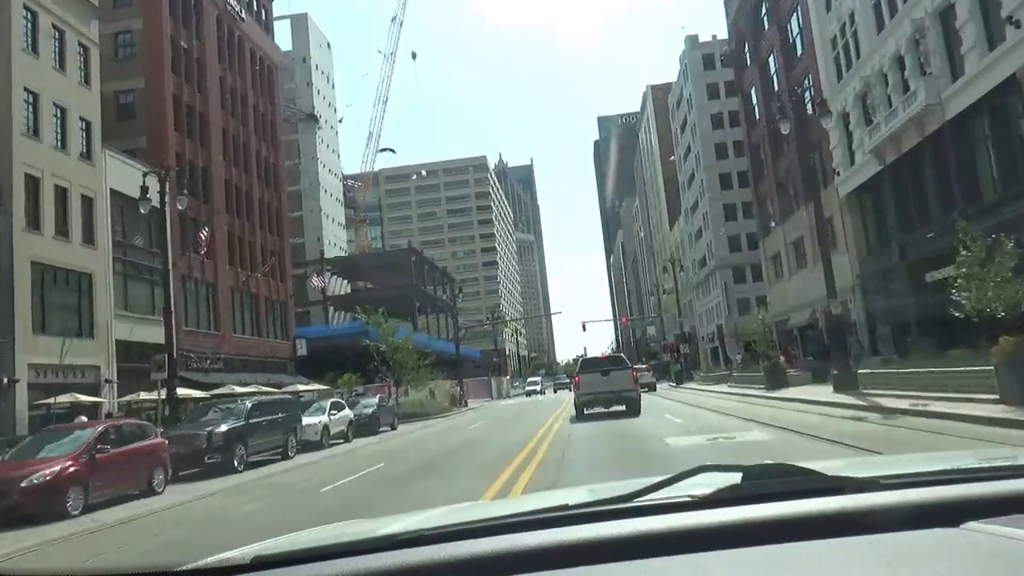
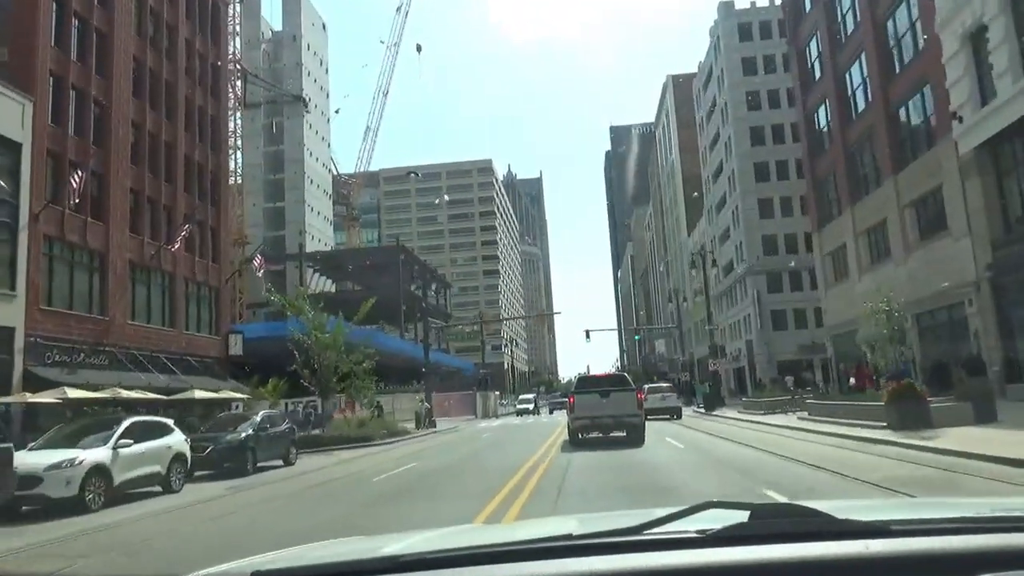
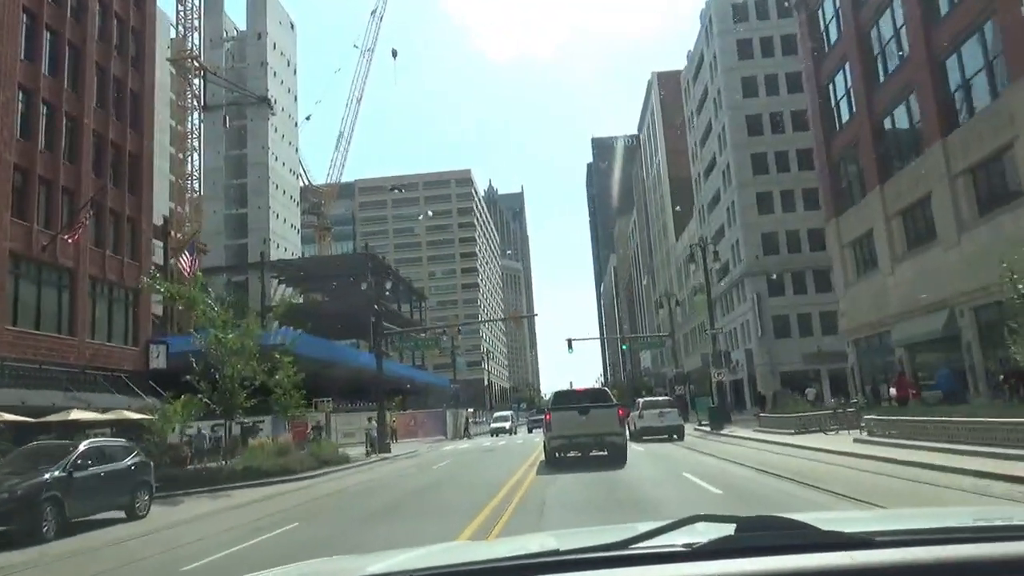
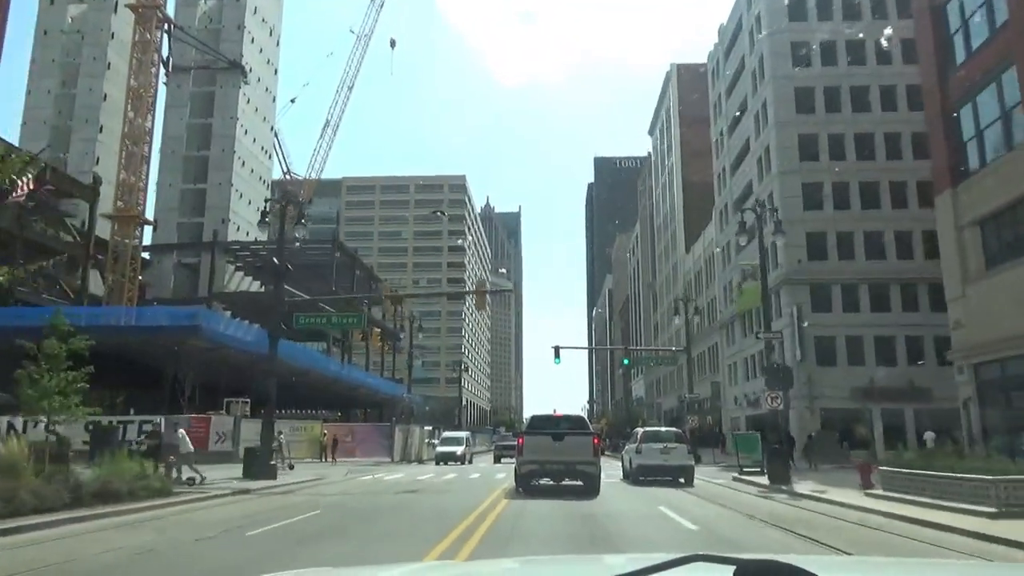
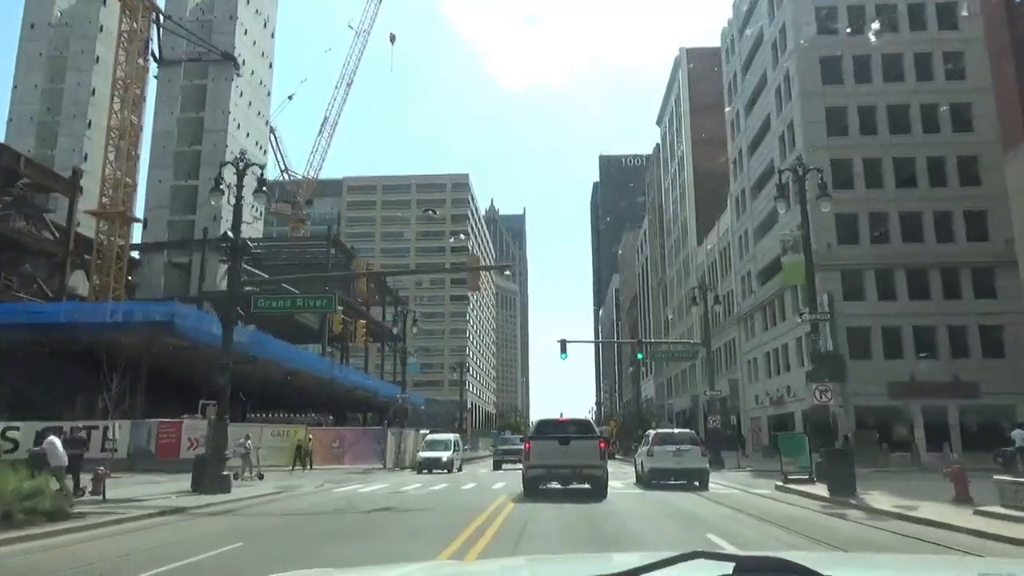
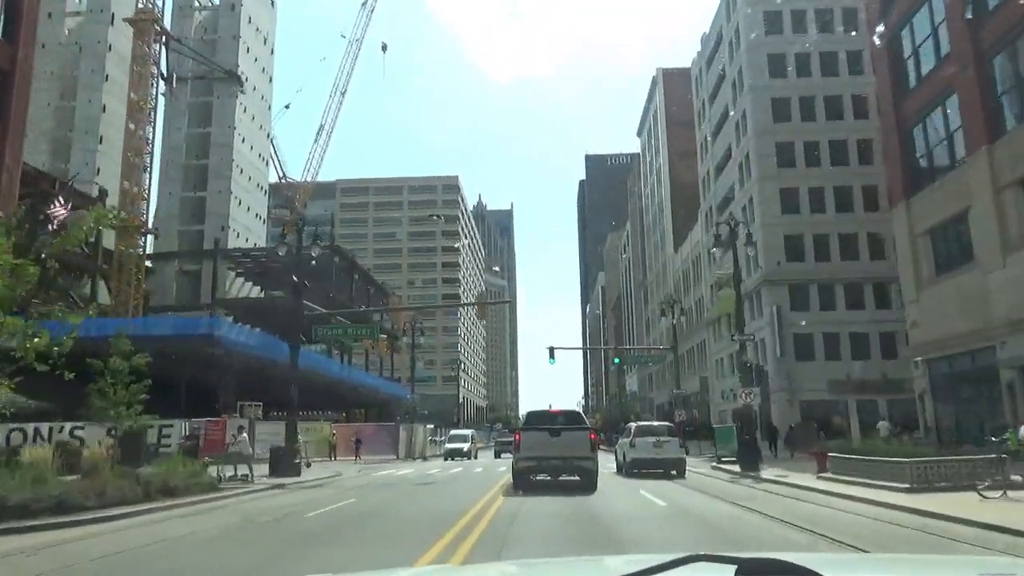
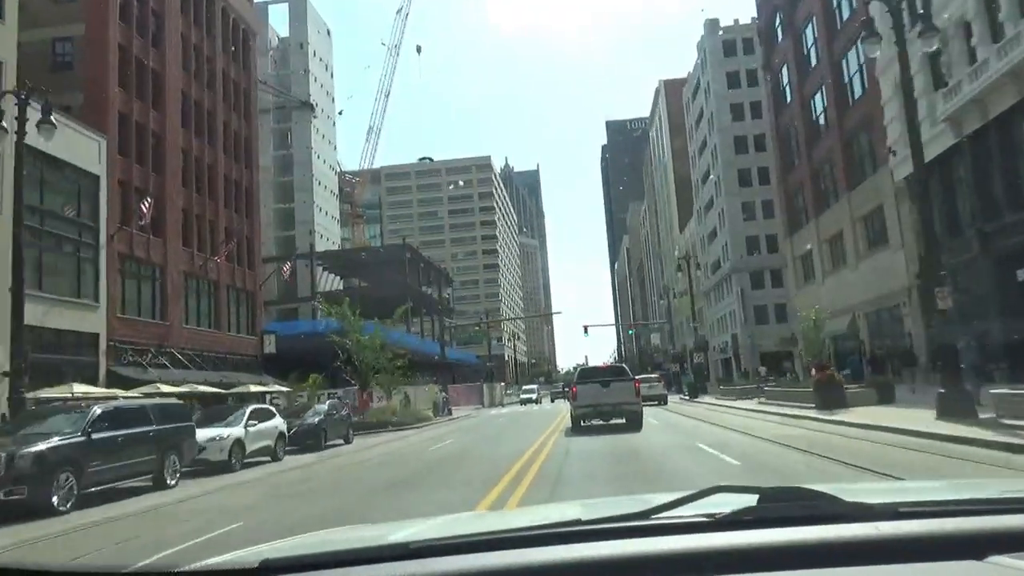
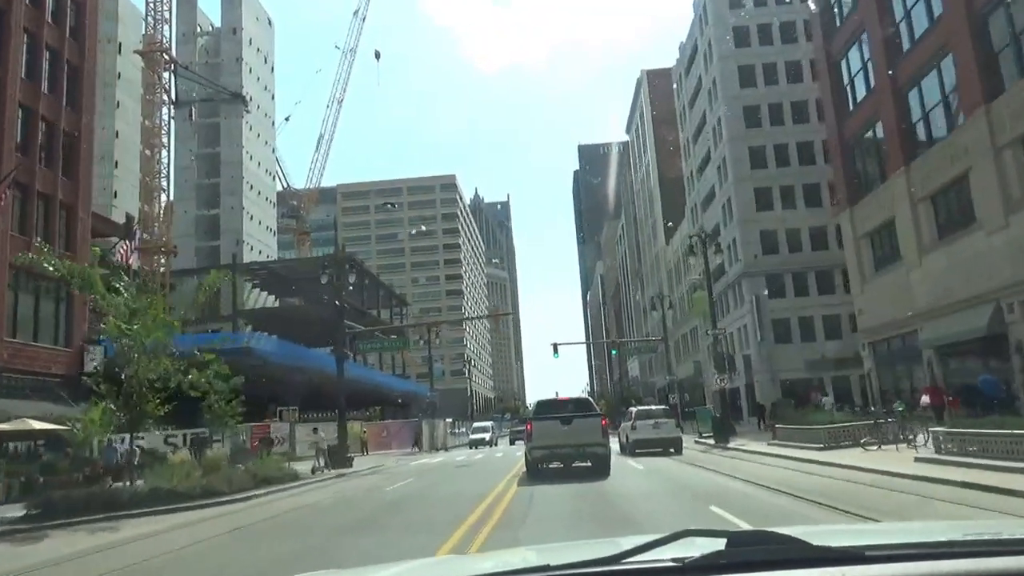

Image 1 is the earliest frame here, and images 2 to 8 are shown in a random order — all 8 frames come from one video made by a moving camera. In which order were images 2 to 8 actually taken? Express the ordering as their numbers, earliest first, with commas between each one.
7, 2, 3, 8, 6, 4, 5
